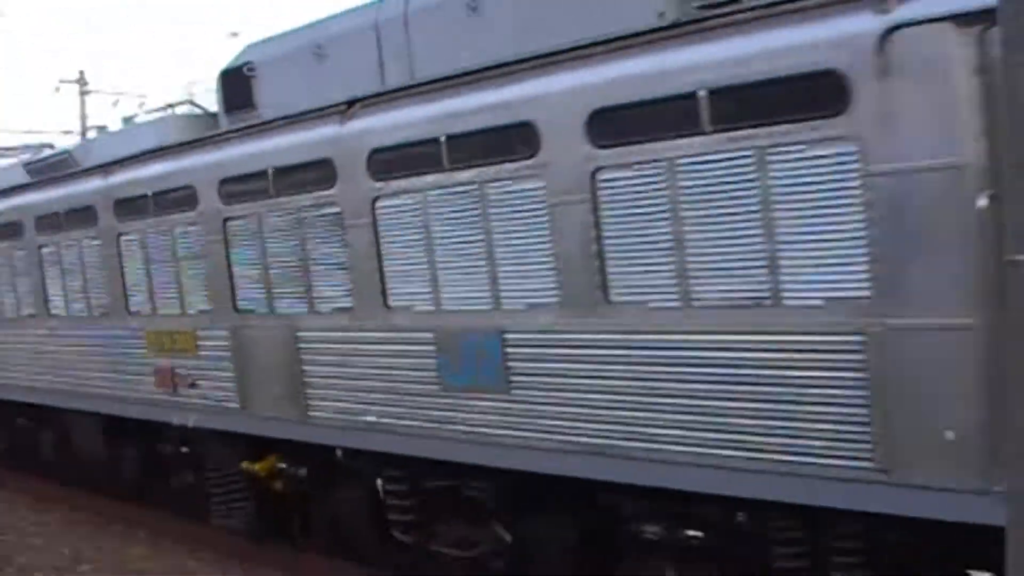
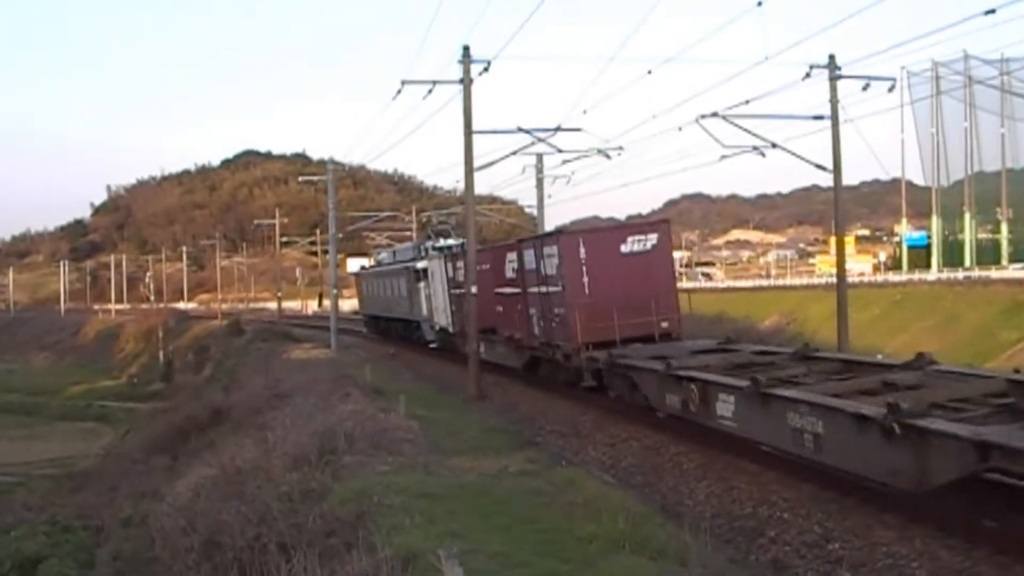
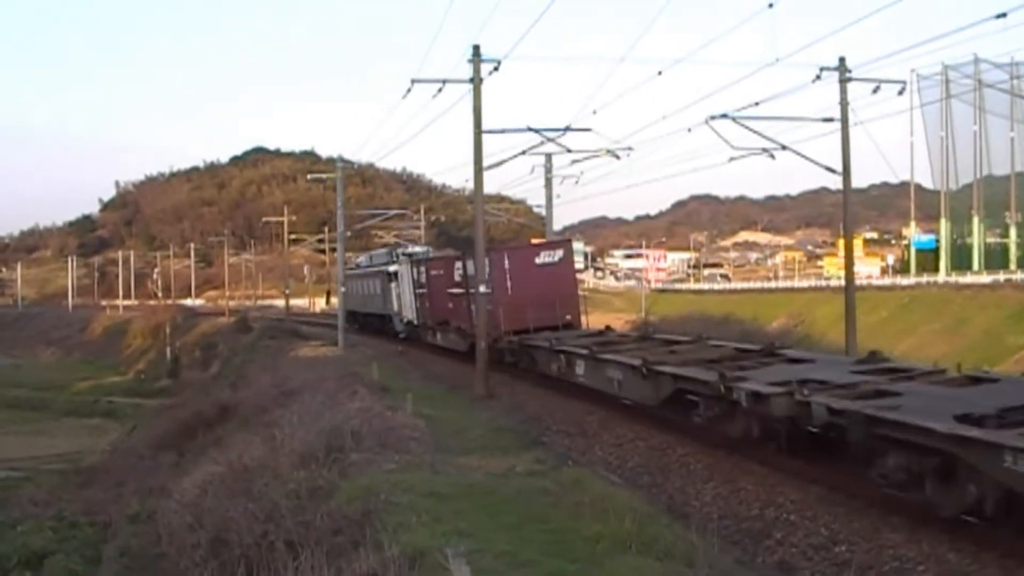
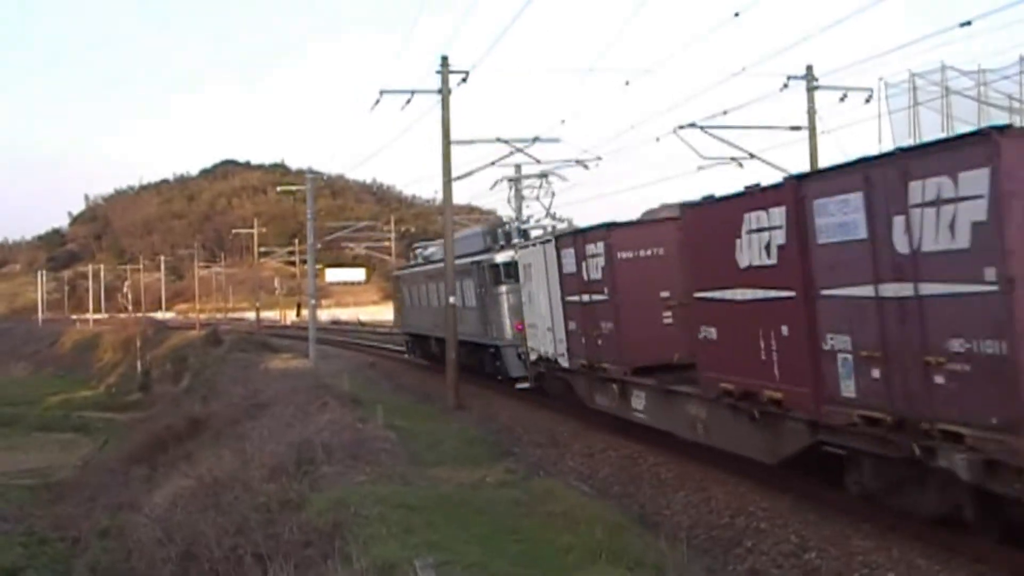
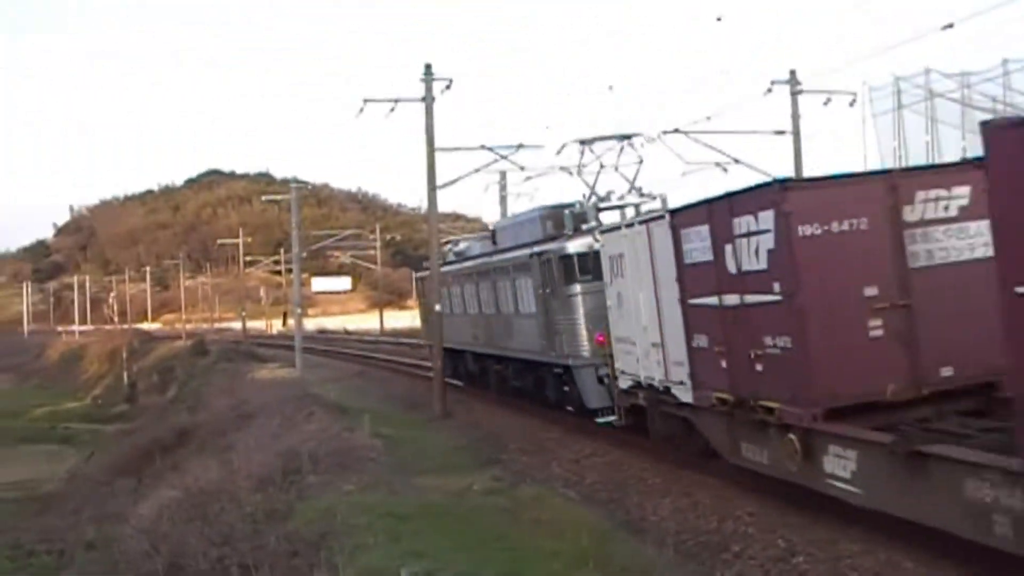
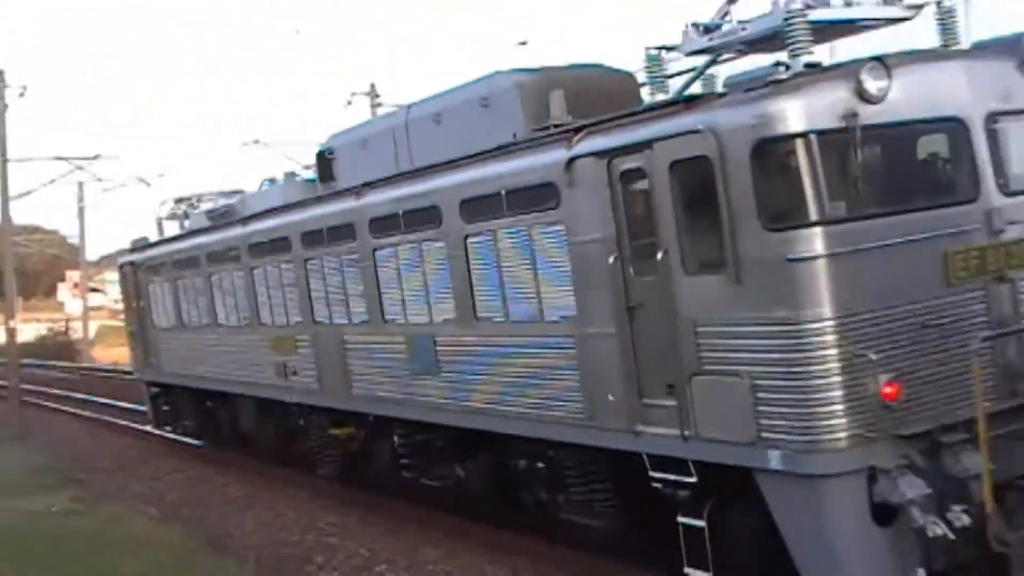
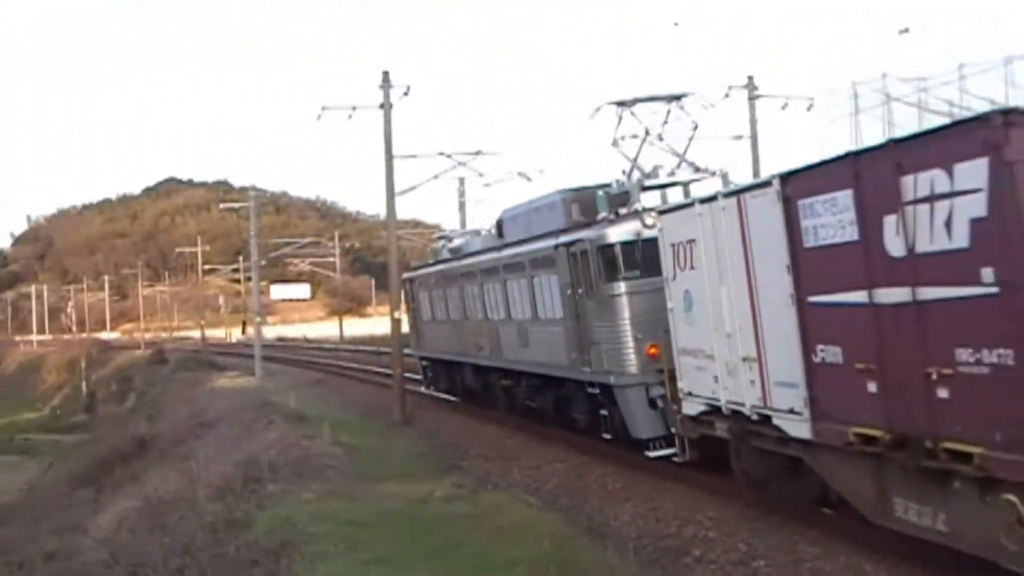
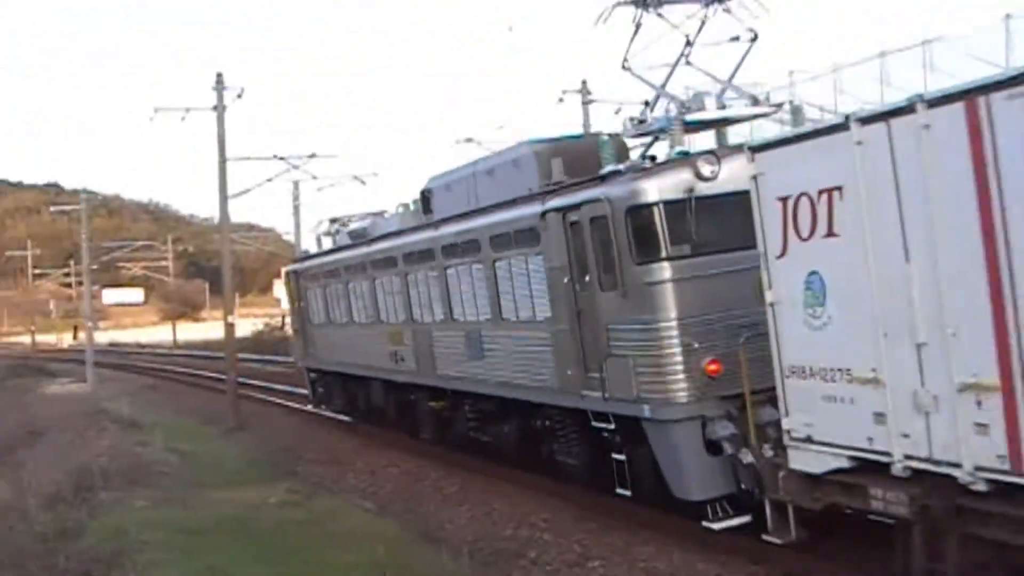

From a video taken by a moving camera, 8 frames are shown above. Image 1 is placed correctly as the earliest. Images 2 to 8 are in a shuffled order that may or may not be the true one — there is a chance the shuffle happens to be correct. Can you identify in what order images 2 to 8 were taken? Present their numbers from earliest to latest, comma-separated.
6, 8, 7, 5, 4, 2, 3
